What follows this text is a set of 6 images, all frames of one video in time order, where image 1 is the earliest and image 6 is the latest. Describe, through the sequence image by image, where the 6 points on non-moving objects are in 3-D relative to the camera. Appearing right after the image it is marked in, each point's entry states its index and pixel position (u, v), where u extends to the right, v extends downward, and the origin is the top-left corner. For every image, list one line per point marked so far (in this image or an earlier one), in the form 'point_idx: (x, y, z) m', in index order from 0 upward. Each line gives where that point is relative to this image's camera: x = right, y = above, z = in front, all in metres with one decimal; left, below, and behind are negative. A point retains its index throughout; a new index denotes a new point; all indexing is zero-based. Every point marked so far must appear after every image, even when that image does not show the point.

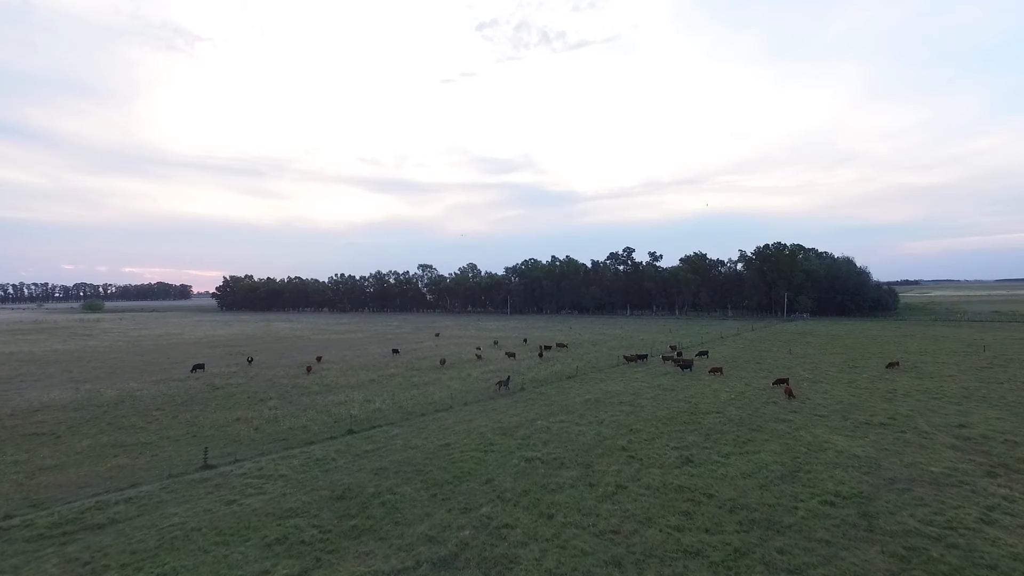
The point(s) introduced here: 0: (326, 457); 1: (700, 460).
0: (-5.7, -5.2, +19.3) m
1: (+5.3, -4.9, +18.0) m
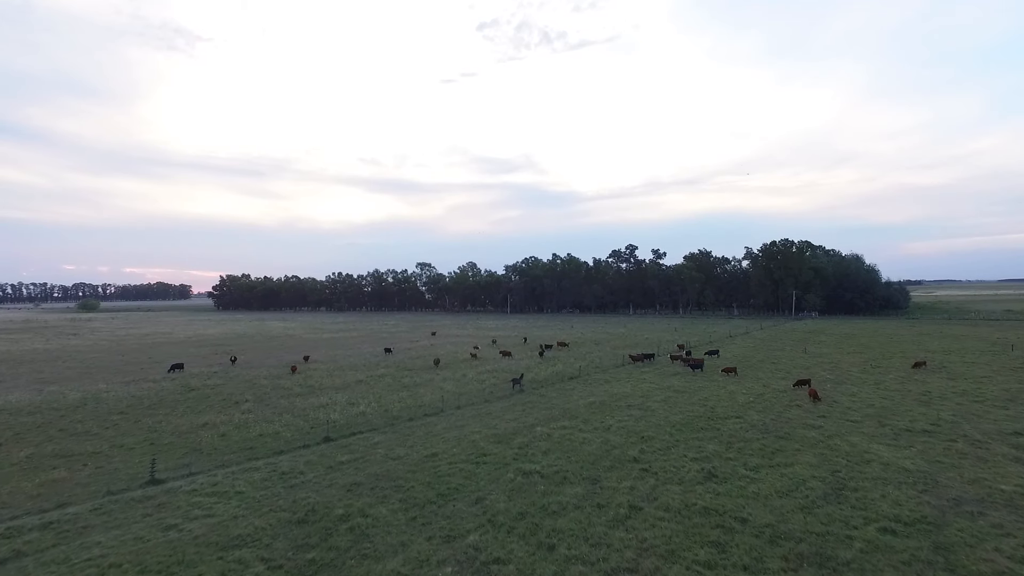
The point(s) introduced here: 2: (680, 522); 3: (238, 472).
0: (-5.8, -4.9, +16.8) m
1: (+5.2, -4.6, +15.5) m
2: (+3.3, -4.6, +12.5) m
3: (-7.2, -4.8, +16.6) m
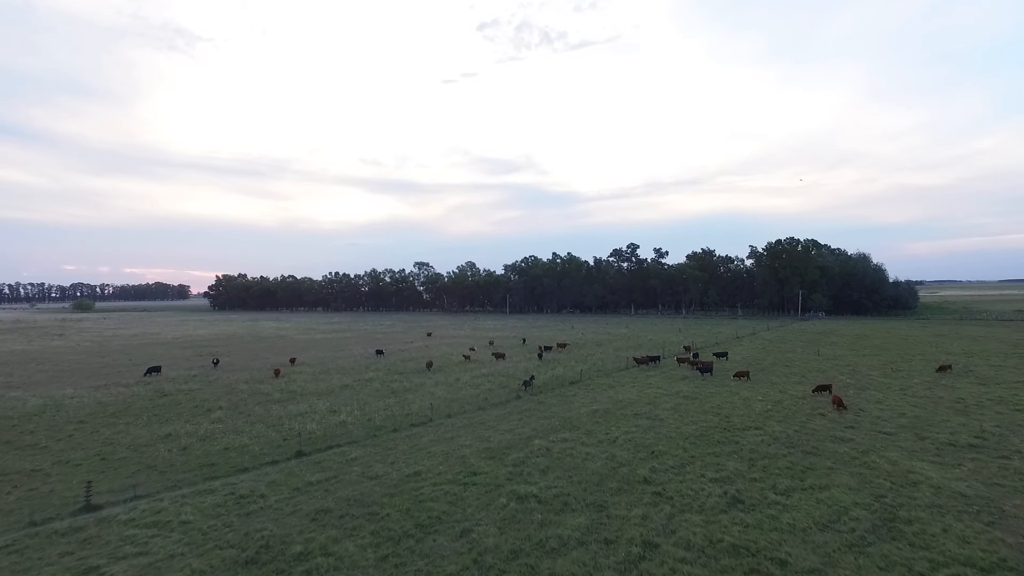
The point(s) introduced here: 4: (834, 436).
0: (-6.0, -4.7, +14.6) m
1: (+5.0, -4.5, +13.3) m
2: (+3.2, -4.5, +10.3) m
3: (-7.4, -4.7, +14.4) m
4: (+9.6, -4.4, +18.8) m
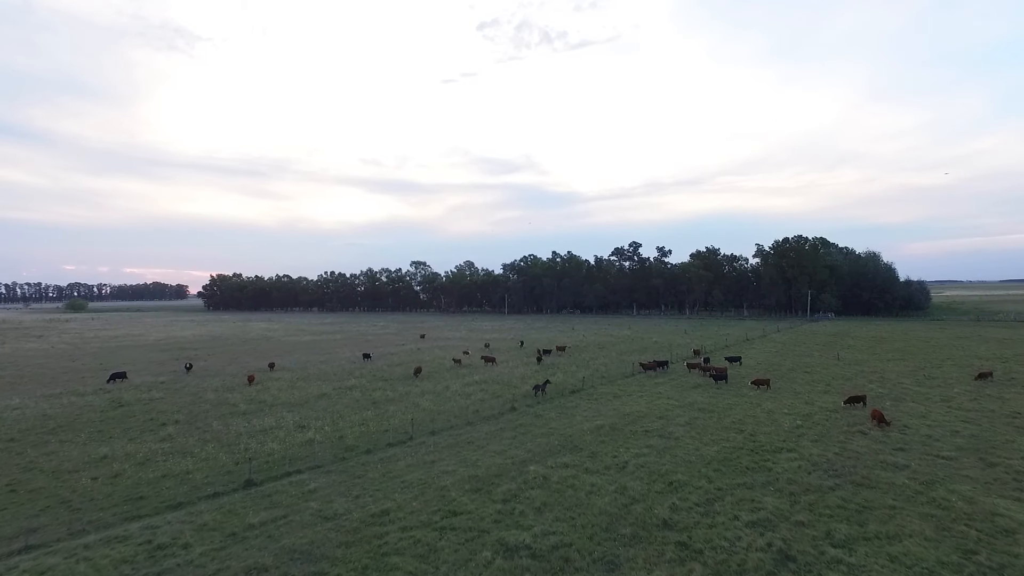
0: (-6.2, -4.7, +11.7) m
1: (+4.8, -4.4, +10.4) m
2: (+2.9, -4.5, +7.4) m
3: (-7.6, -4.7, +11.5) m
4: (+9.4, -4.4, +15.8) m
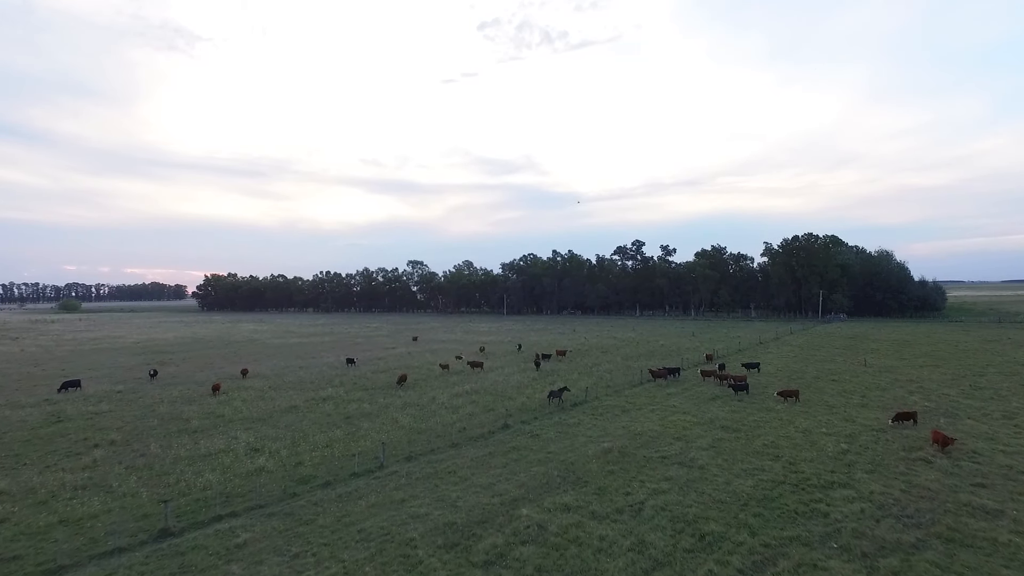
0: (-6.5, -4.6, +8.4) m
1: (+4.6, -4.4, +7.1) m
2: (+2.7, -4.4, +4.1) m
3: (-7.9, -4.6, +8.2) m
4: (+9.1, -4.3, +12.6) m
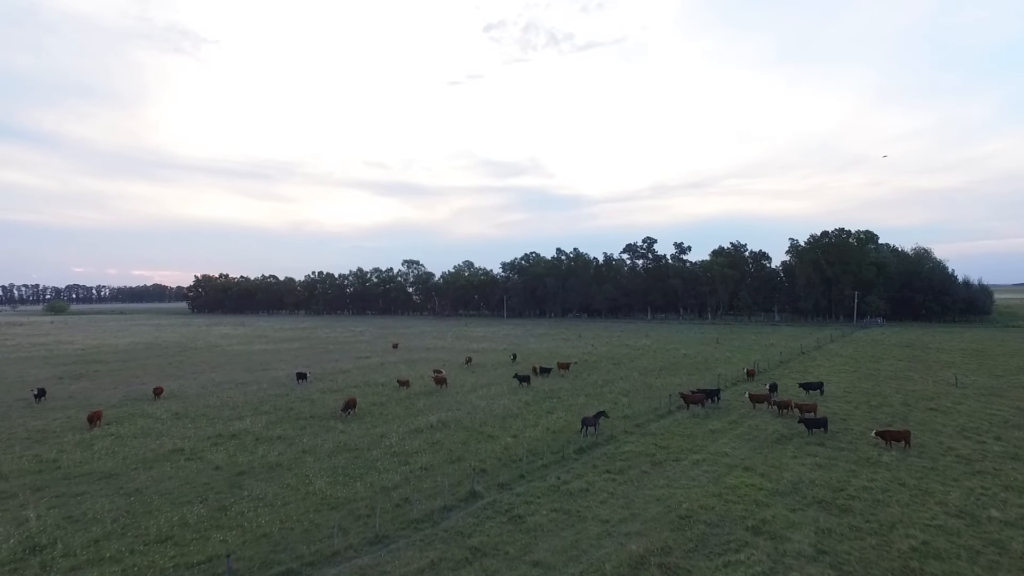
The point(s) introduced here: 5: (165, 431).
0: (-7.2, -4.4, +0.9) m
1: (+3.8, -4.1, -0.6) m
2: (+1.9, -4.1, -3.5) m
3: (-8.6, -4.3, +0.6) m
4: (+8.4, -4.1, +4.9) m
5: (-10.9, -4.5, +20.2) m
